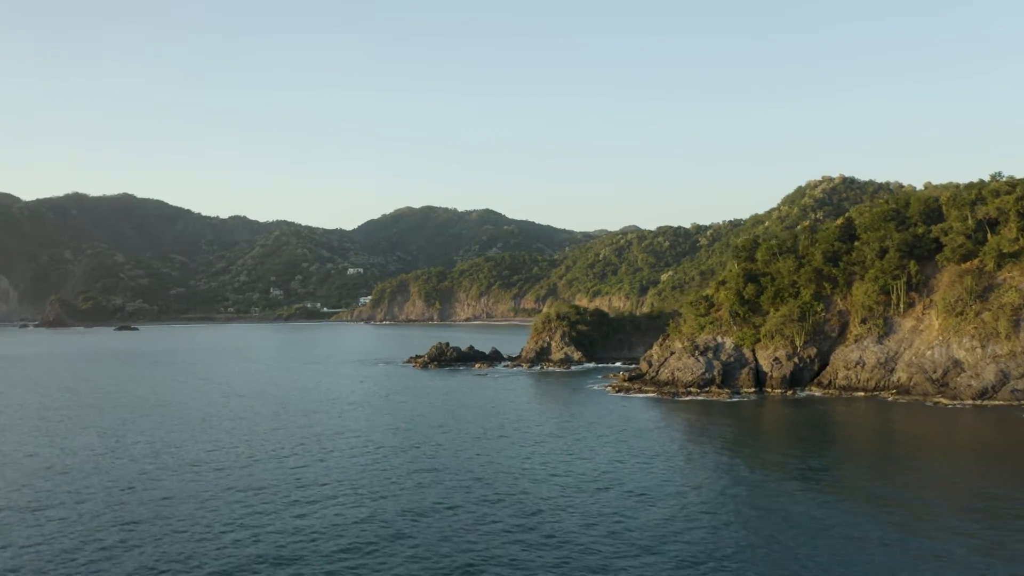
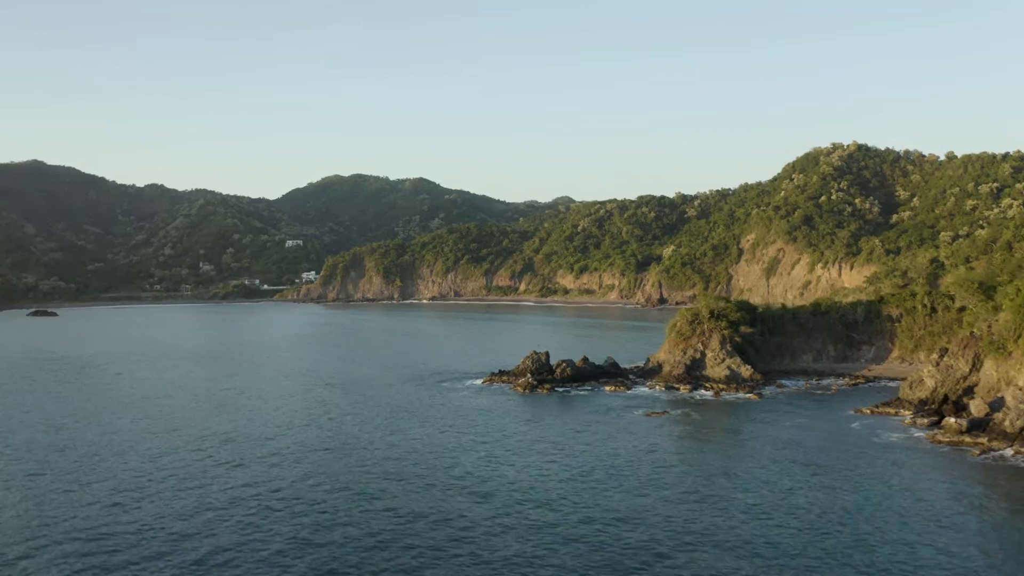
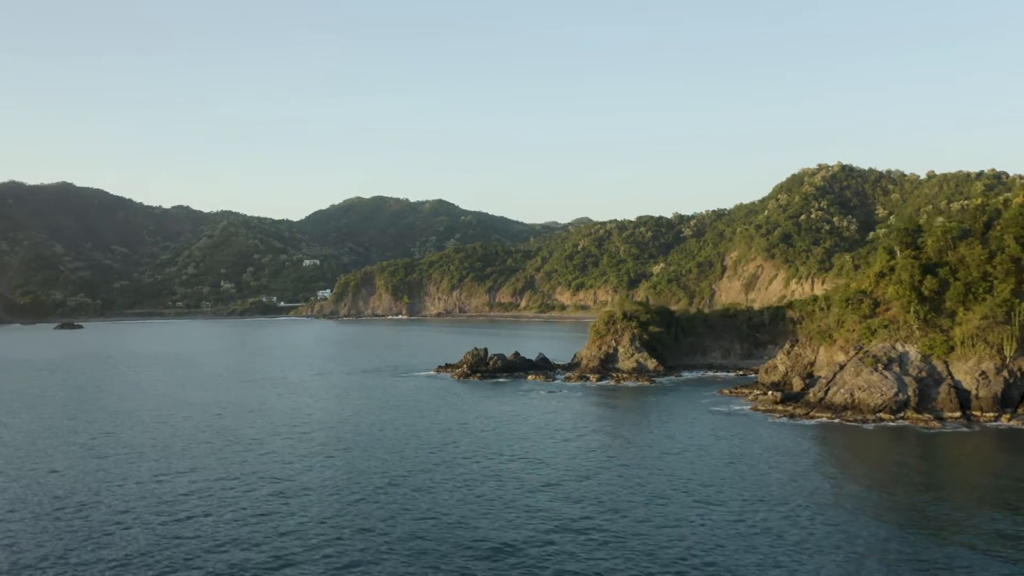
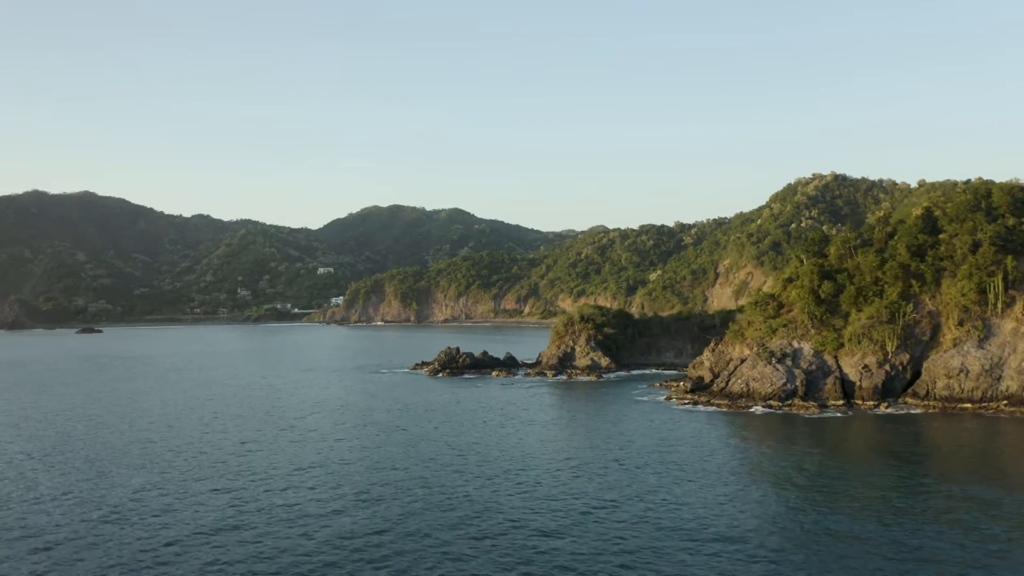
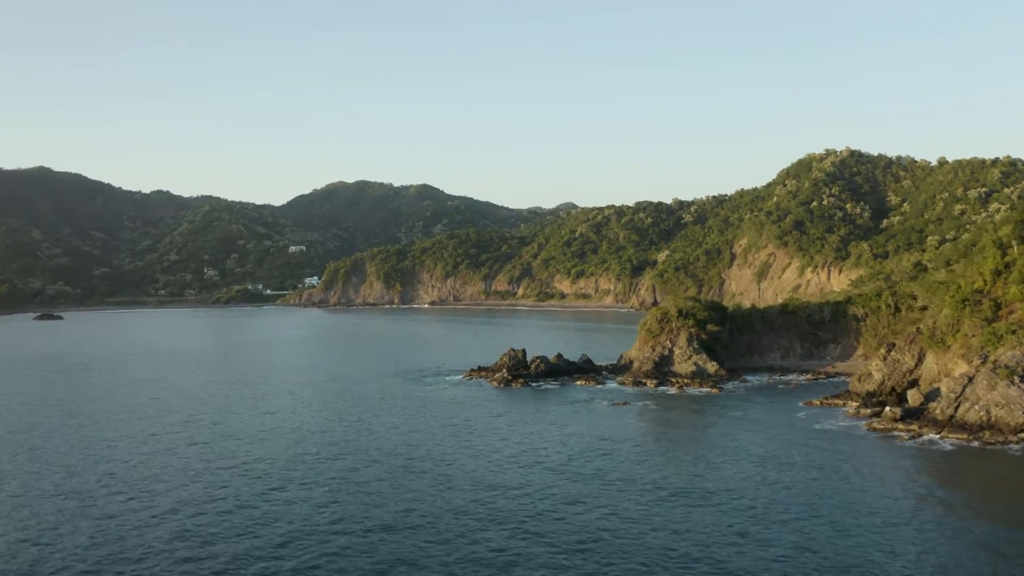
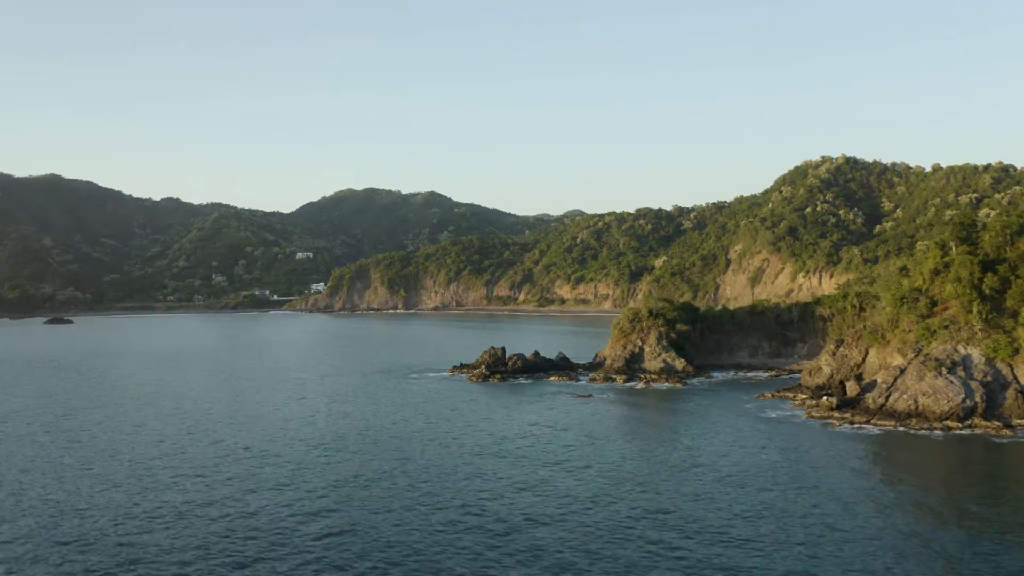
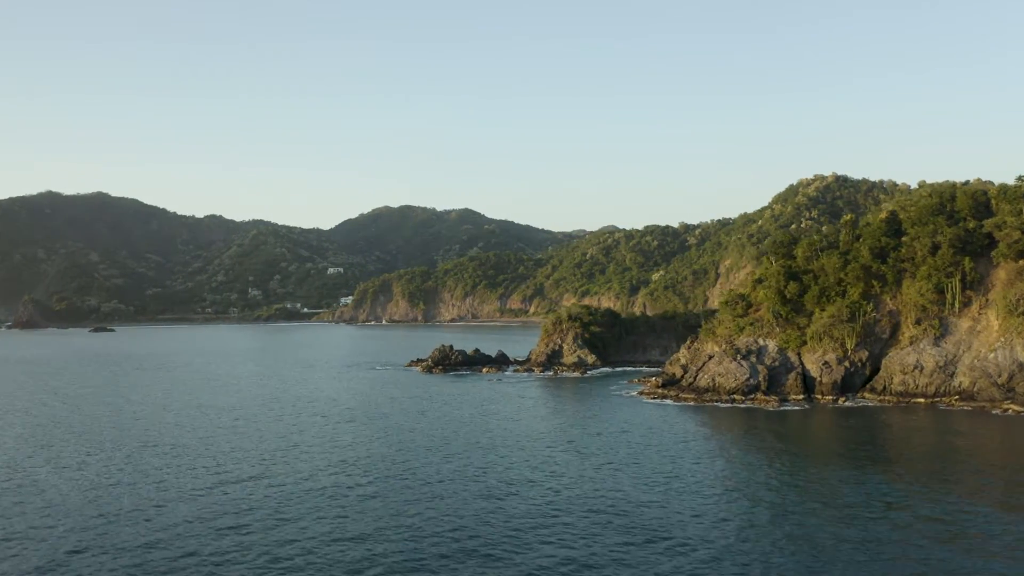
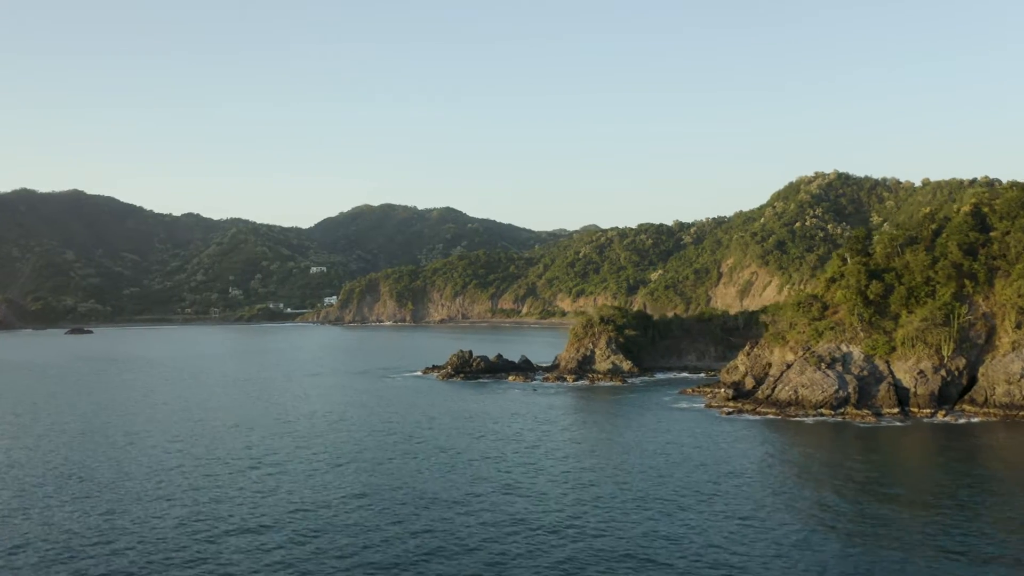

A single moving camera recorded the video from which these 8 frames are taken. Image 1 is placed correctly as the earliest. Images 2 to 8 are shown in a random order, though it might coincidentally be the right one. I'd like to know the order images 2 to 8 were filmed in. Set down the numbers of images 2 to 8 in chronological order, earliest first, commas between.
7, 4, 8, 3, 6, 5, 2
